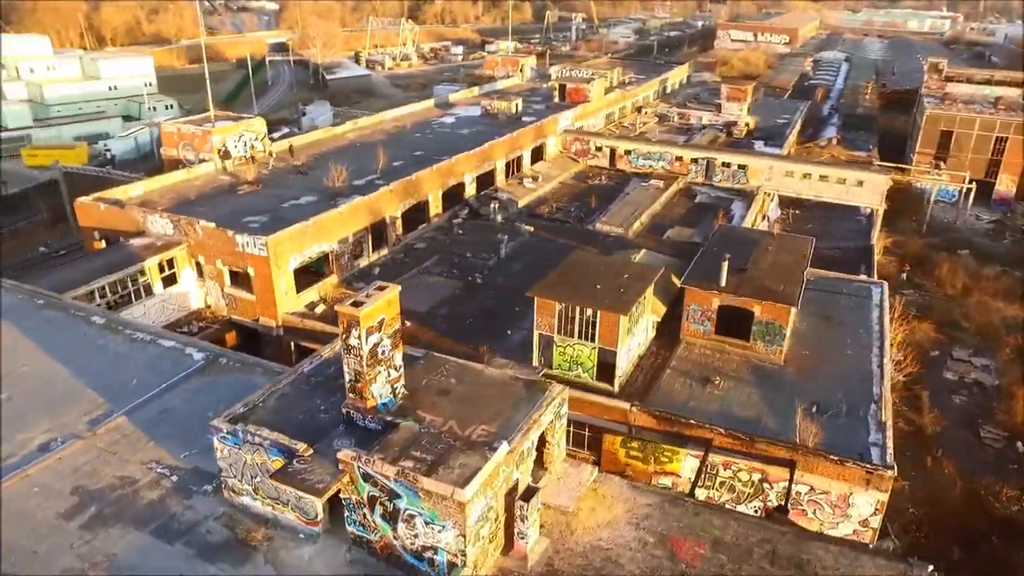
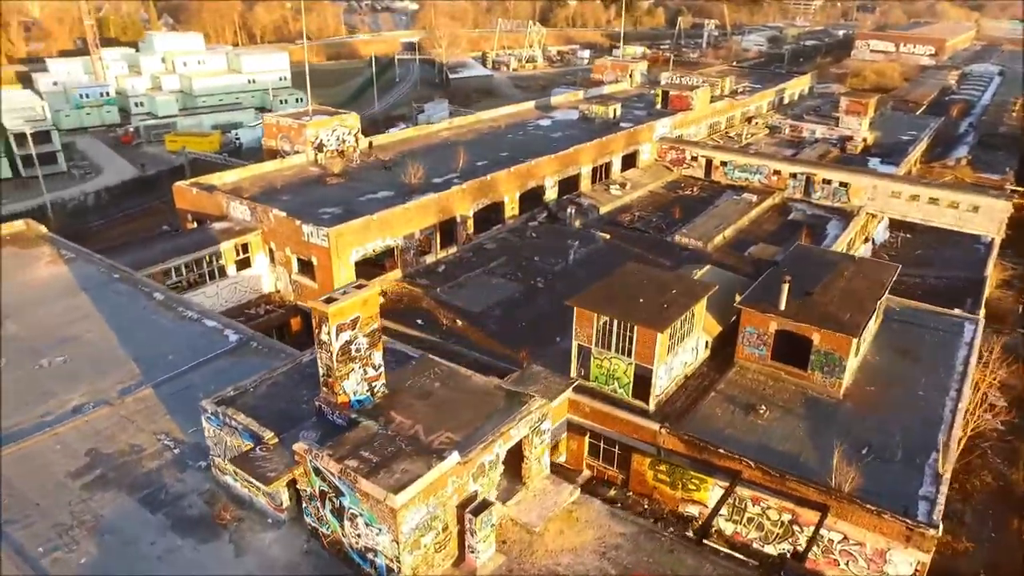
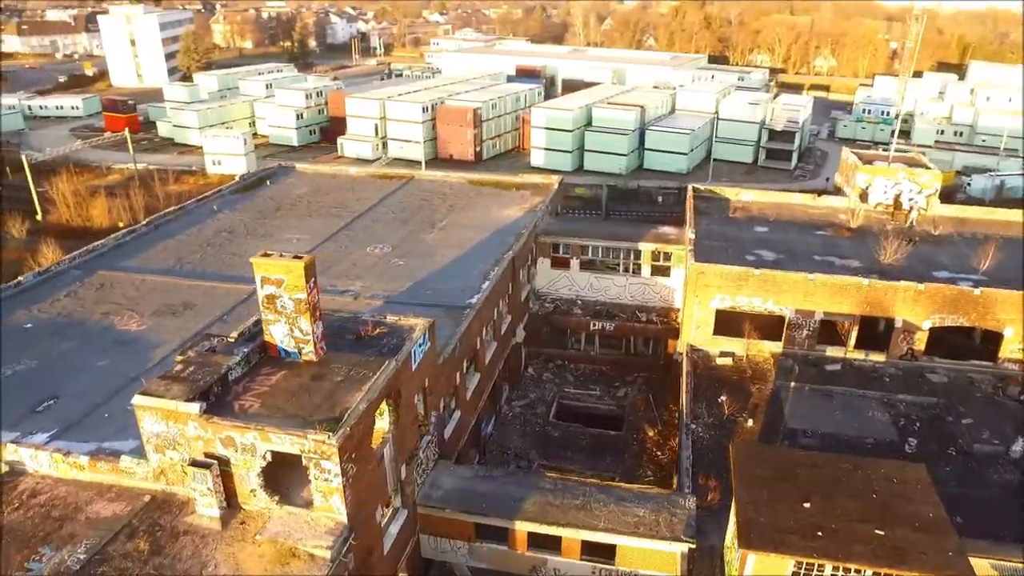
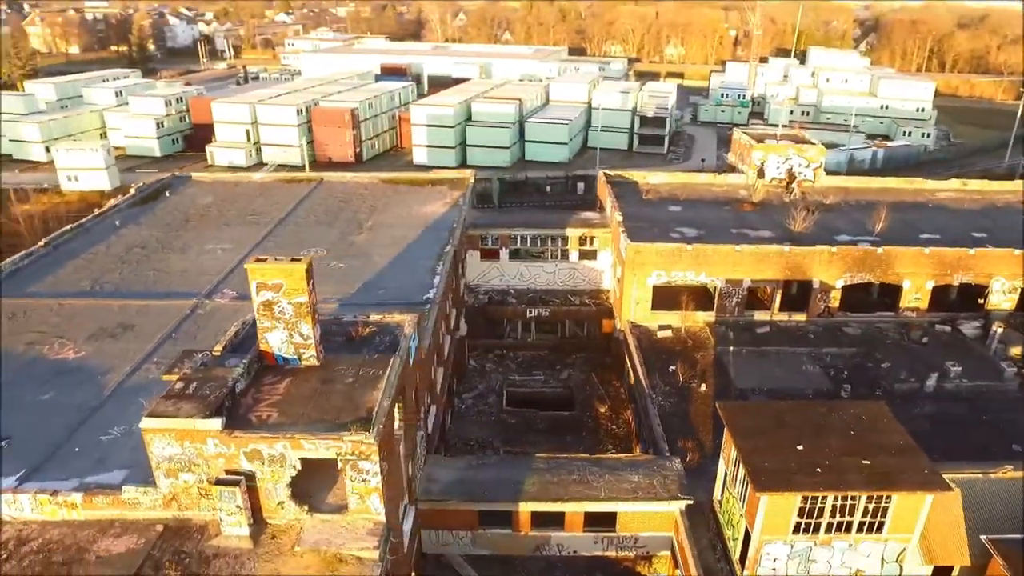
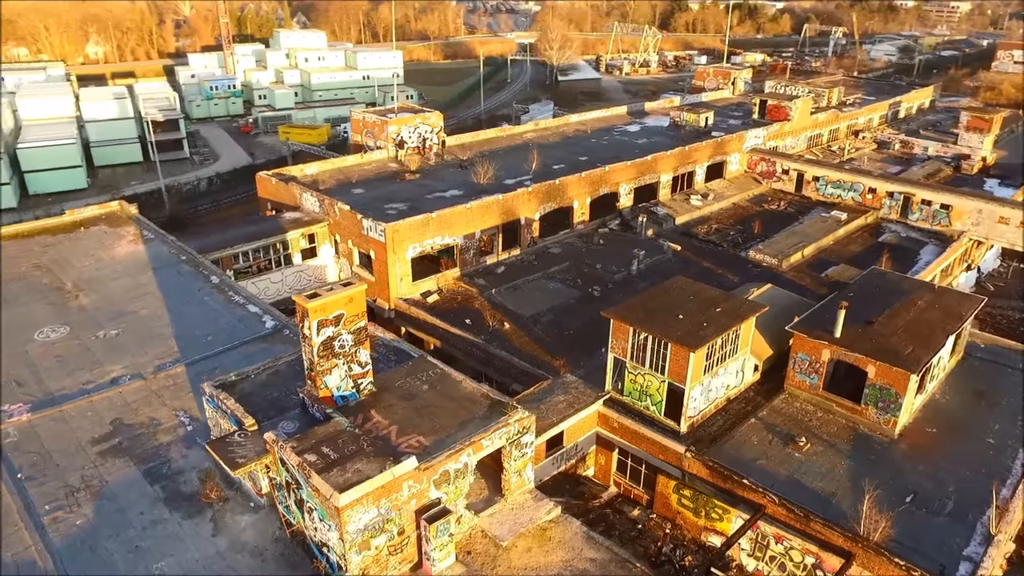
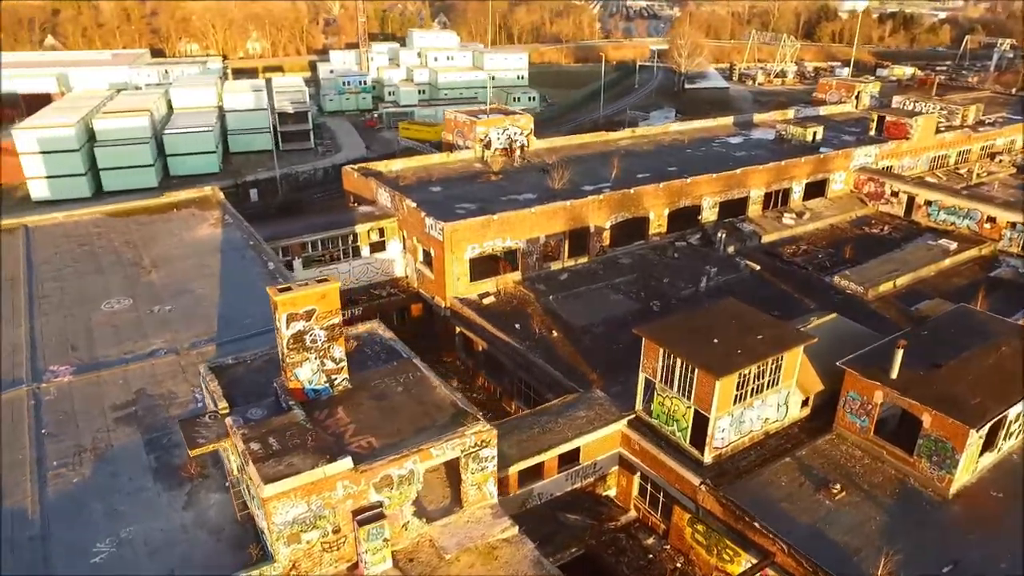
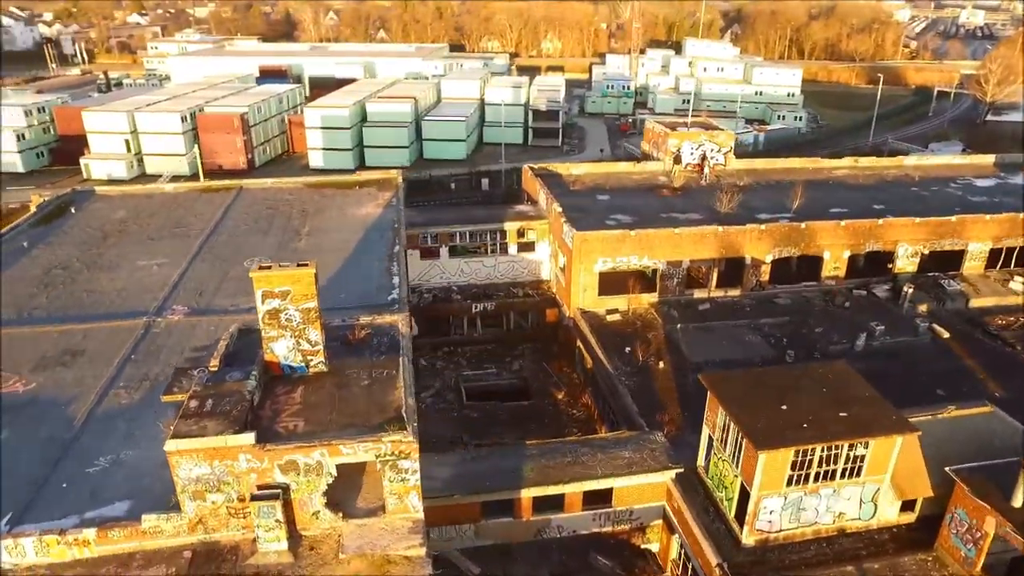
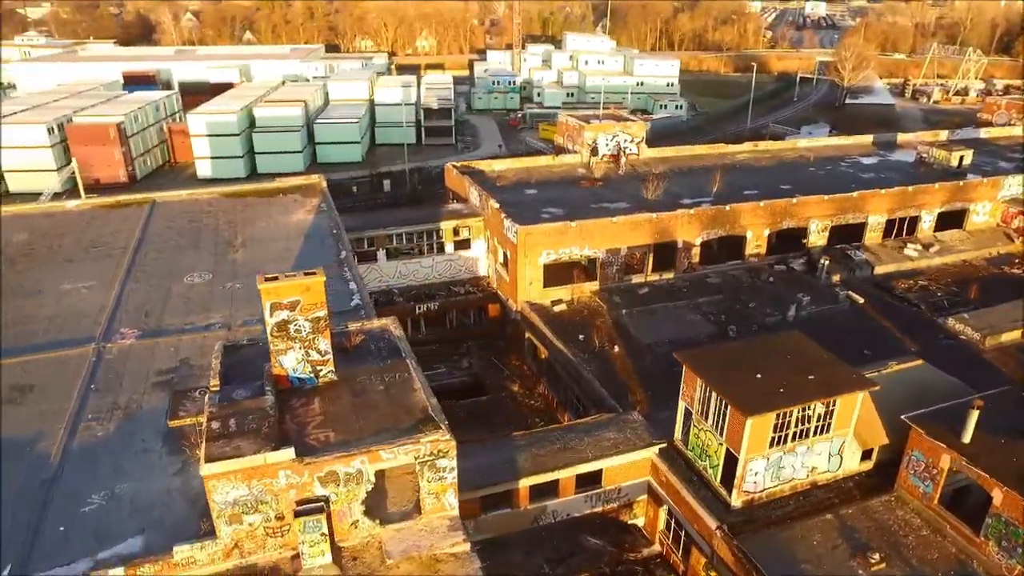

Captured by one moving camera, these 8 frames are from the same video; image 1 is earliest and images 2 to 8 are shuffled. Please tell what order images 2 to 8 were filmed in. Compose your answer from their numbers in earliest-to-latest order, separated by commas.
2, 5, 6, 8, 7, 4, 3
